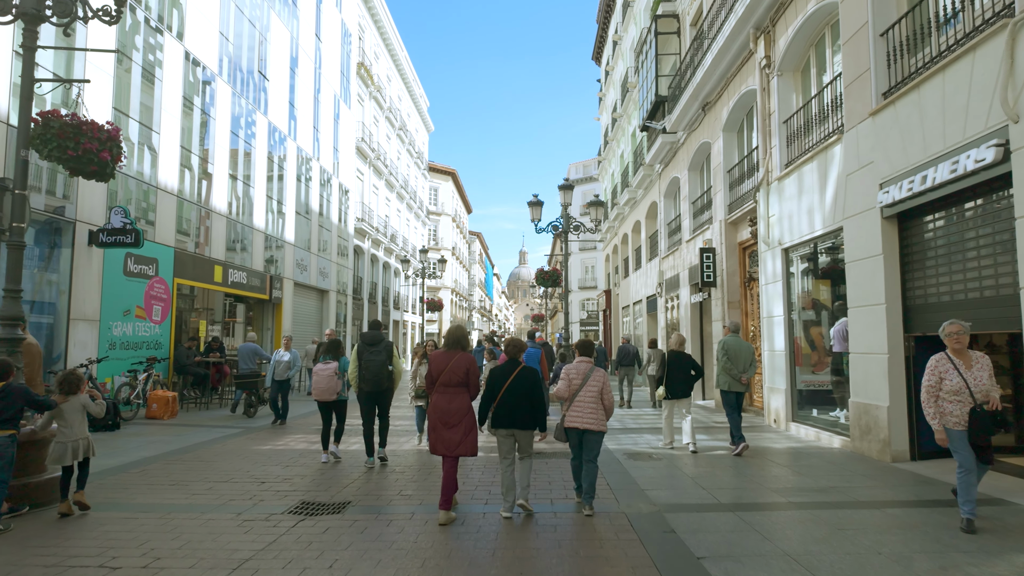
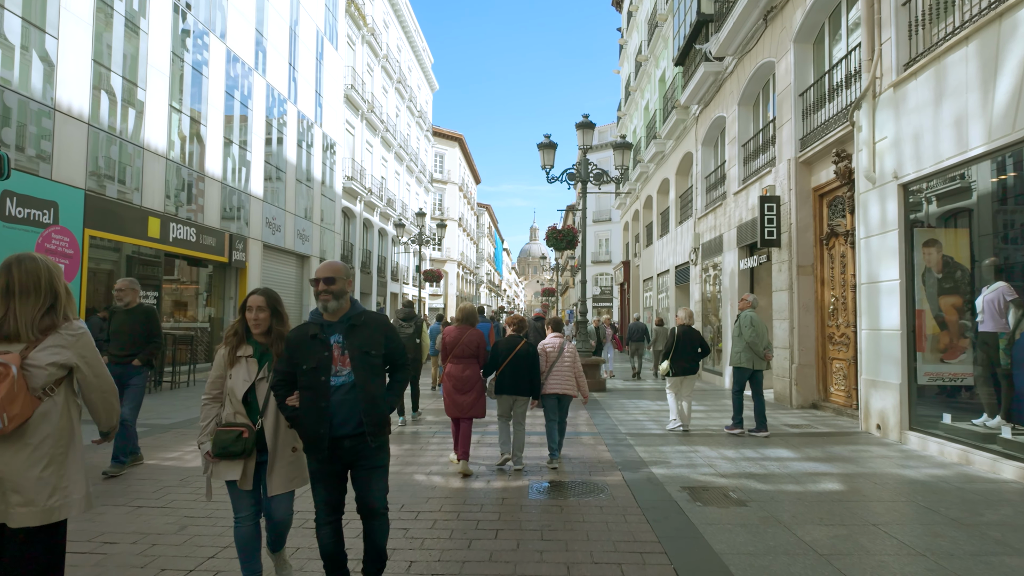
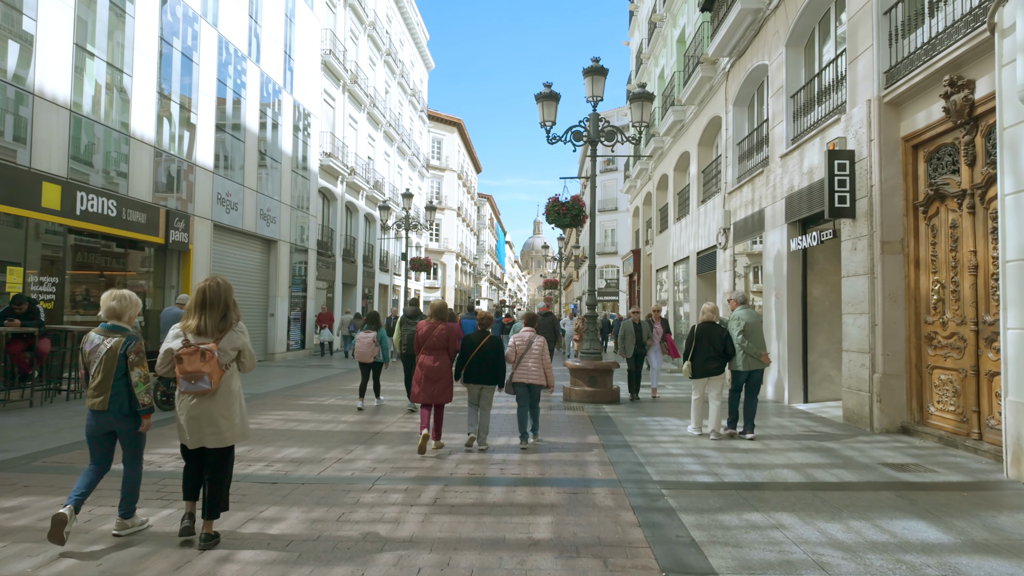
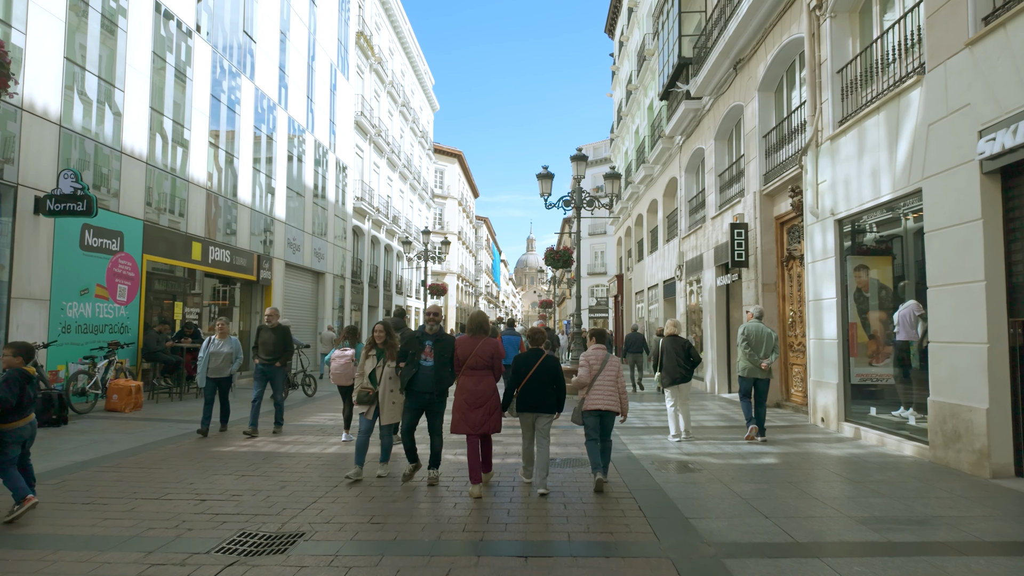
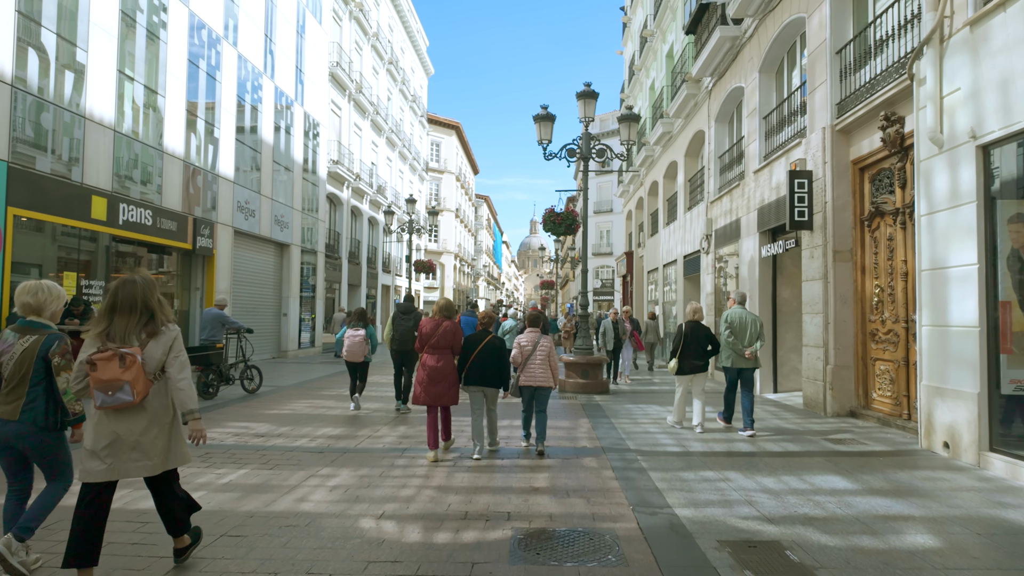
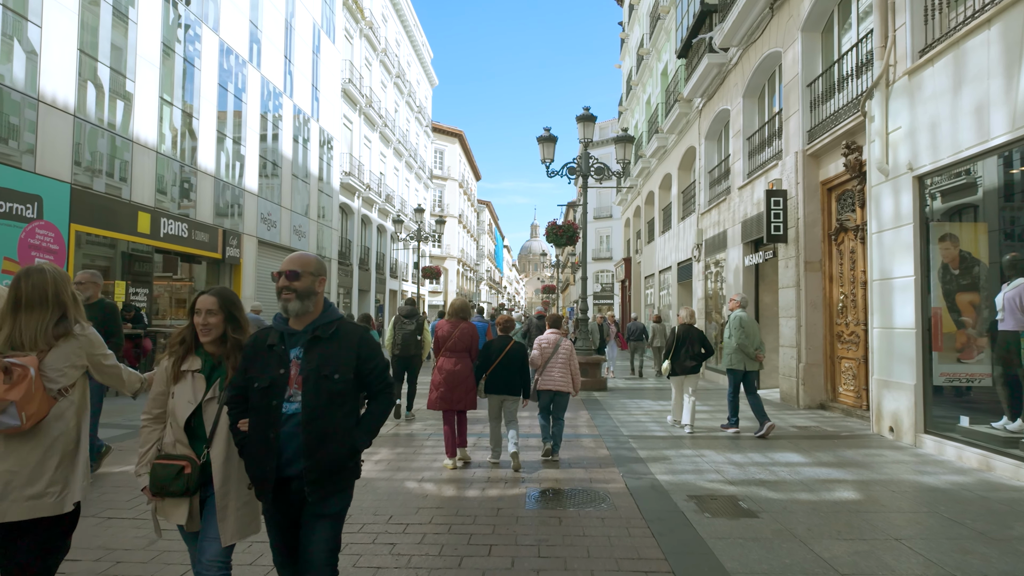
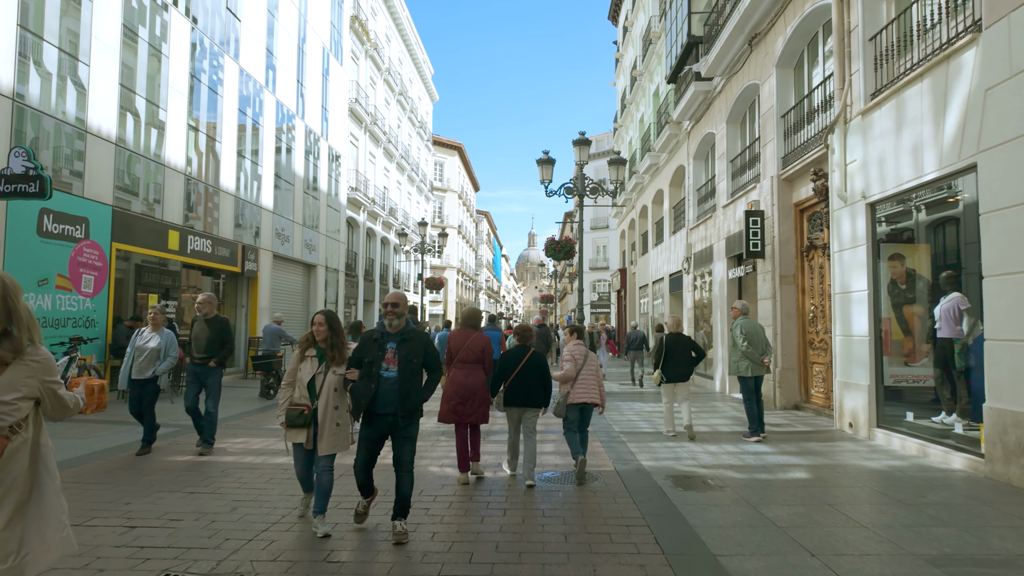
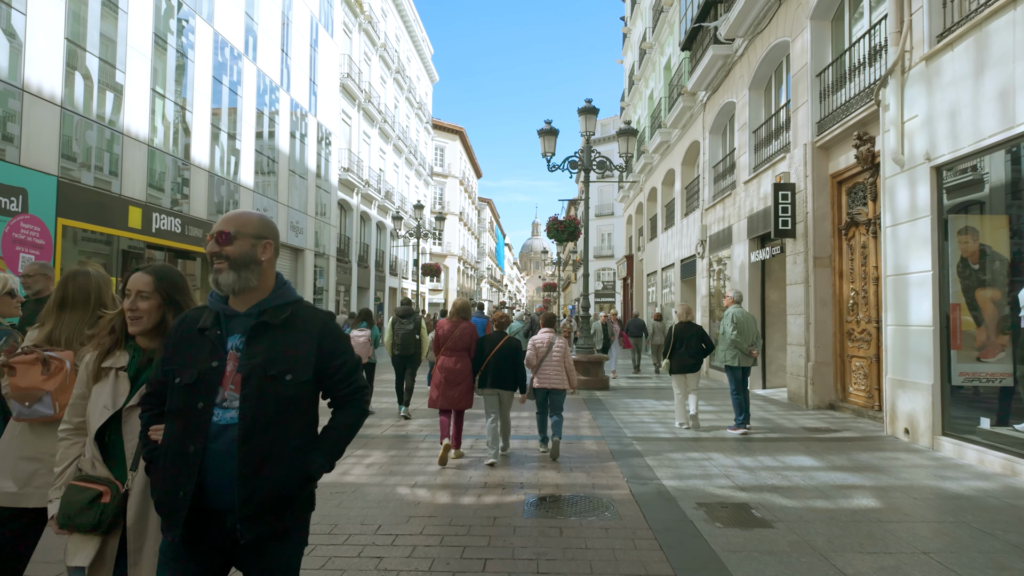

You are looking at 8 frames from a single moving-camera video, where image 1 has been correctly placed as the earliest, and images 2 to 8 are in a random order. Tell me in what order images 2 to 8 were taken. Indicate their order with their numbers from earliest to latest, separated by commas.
4, 7, 2, 6, 8, 5, 3
